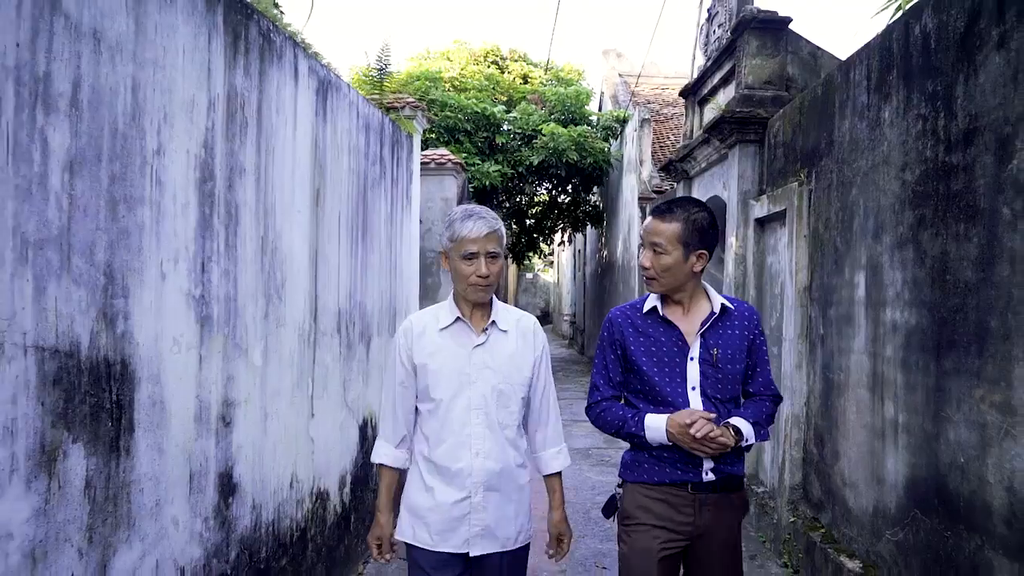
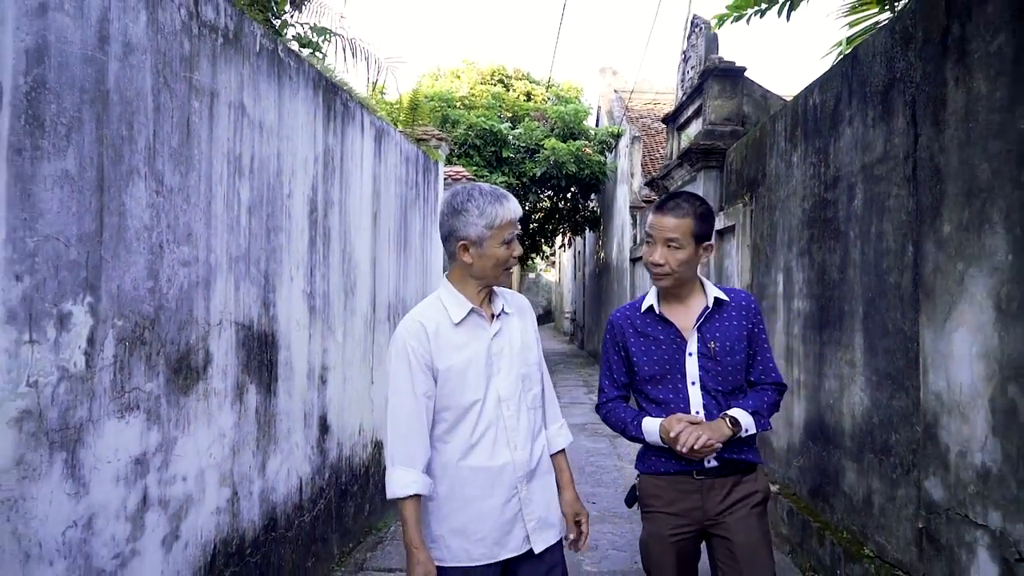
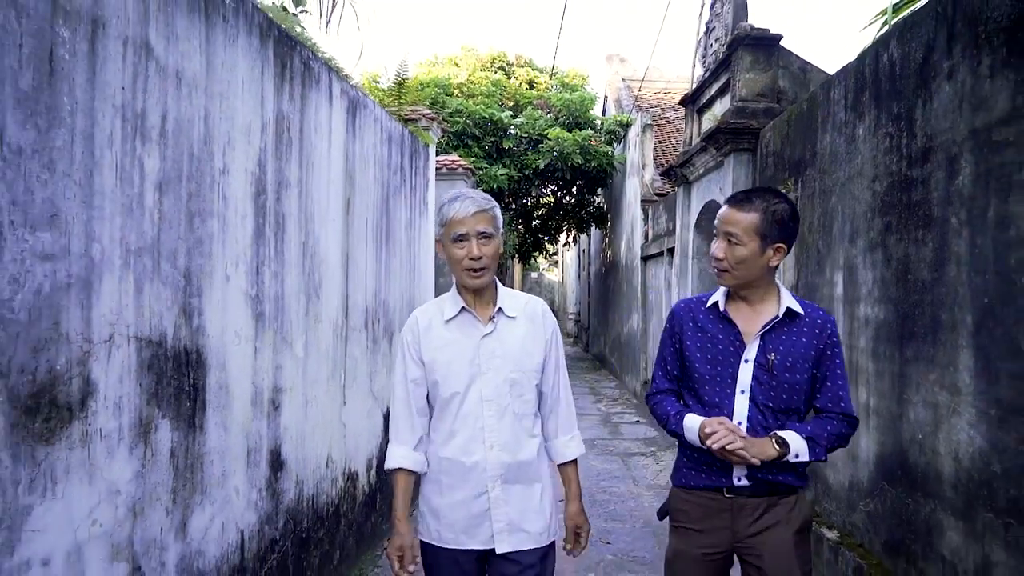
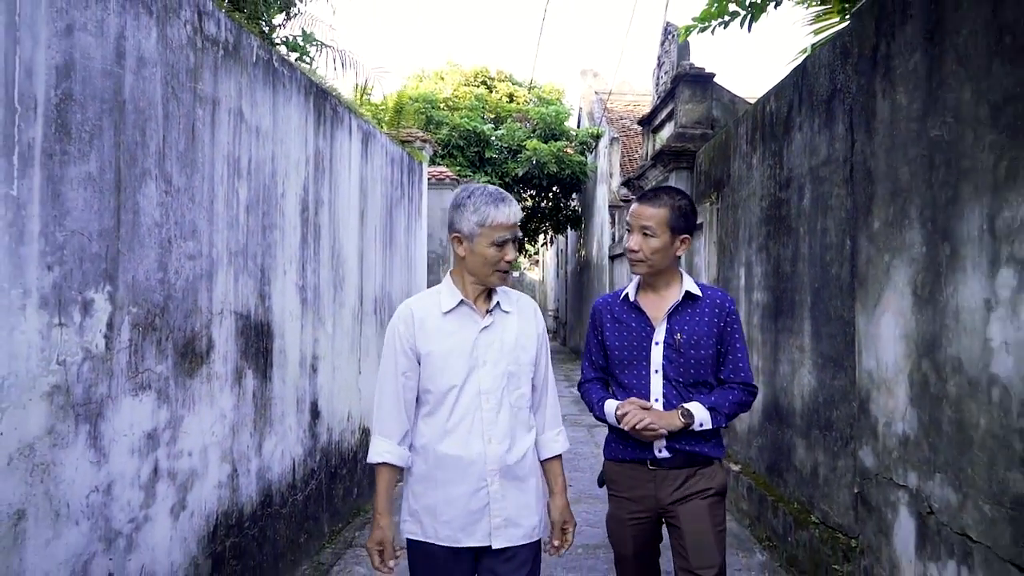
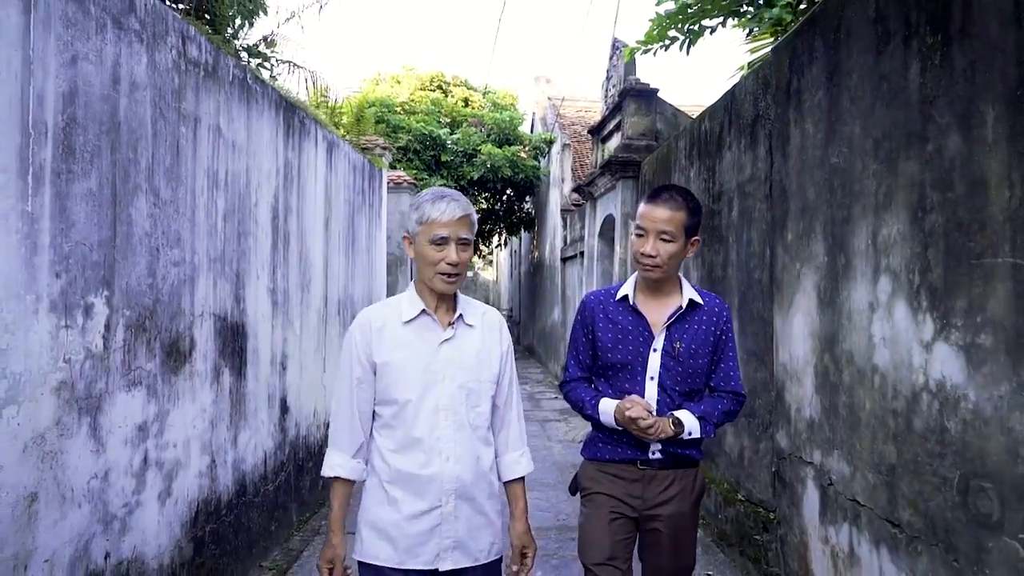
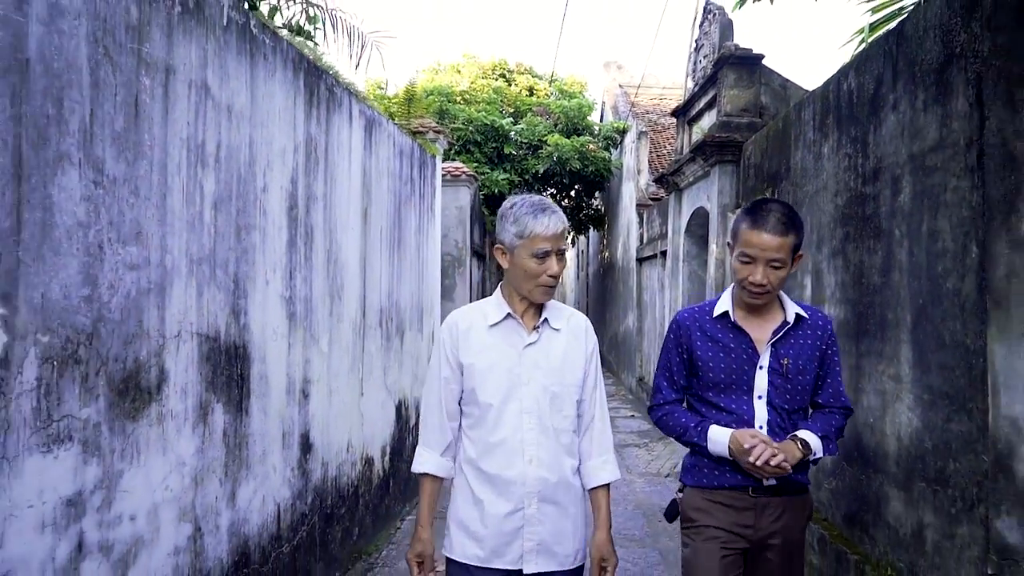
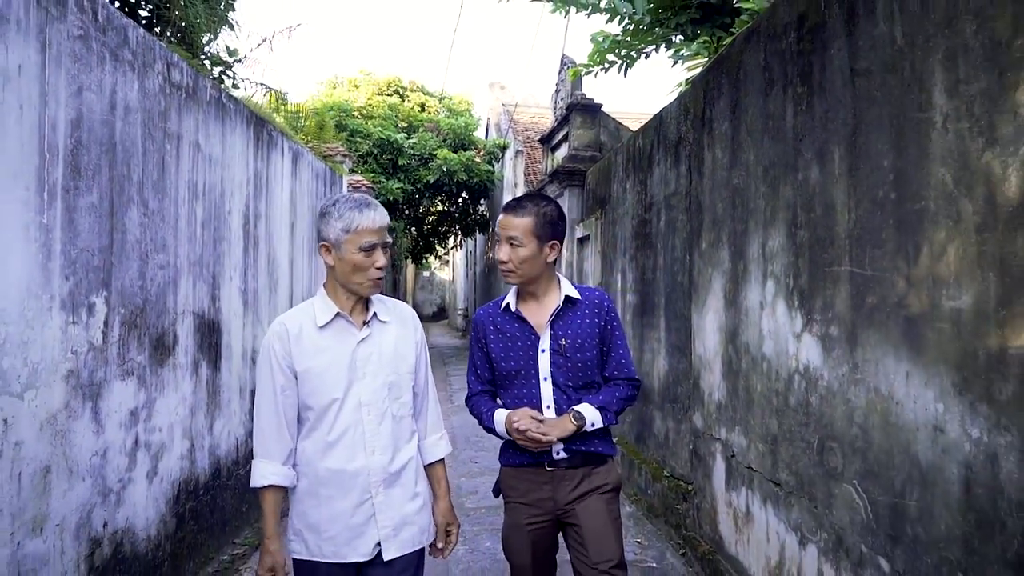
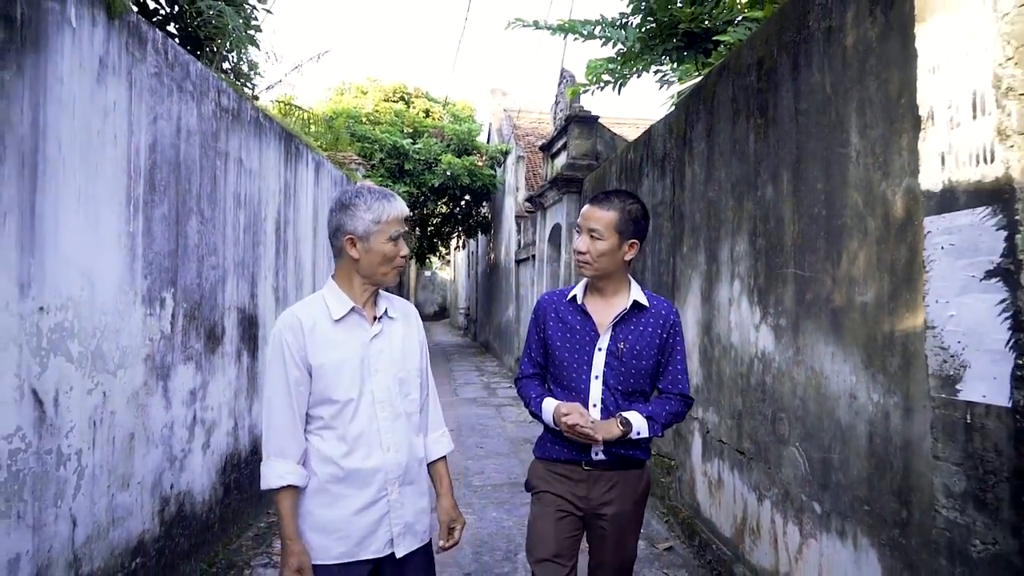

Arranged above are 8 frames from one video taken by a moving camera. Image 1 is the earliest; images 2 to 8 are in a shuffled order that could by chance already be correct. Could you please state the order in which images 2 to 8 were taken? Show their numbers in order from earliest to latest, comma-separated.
3, 6, 2, 4, 5, 7, 8
